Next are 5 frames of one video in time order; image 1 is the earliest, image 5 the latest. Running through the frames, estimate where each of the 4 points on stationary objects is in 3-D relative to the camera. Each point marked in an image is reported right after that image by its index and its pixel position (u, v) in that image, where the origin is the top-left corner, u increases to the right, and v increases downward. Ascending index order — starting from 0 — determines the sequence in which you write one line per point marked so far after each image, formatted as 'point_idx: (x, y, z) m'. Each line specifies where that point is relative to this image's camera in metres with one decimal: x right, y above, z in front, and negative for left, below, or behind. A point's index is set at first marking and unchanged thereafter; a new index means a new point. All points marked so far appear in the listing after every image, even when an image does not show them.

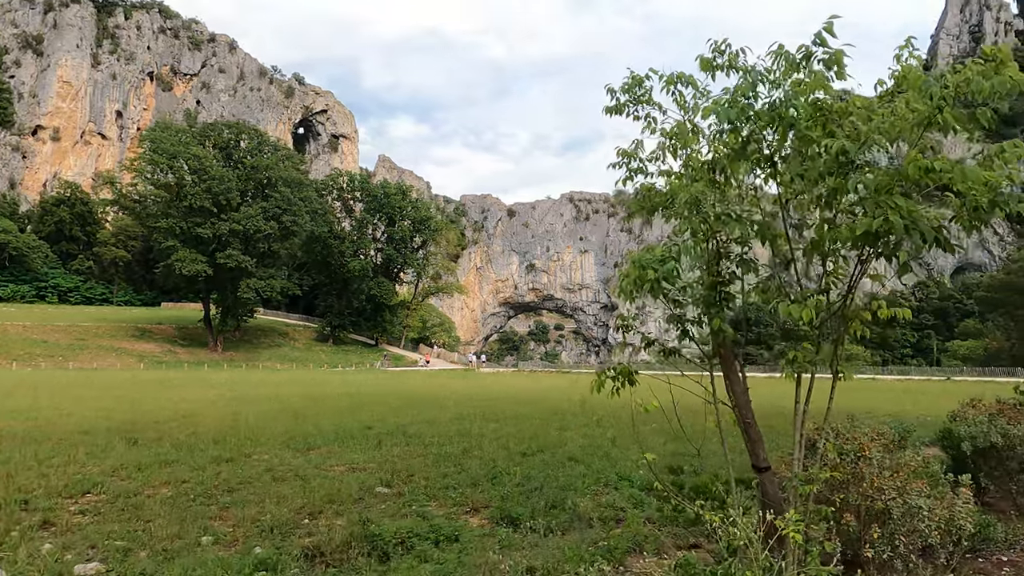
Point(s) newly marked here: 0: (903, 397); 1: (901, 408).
0: (+10.4, -2.9, +16.3) m
1: (+7.7, -2.6, +12.8) m
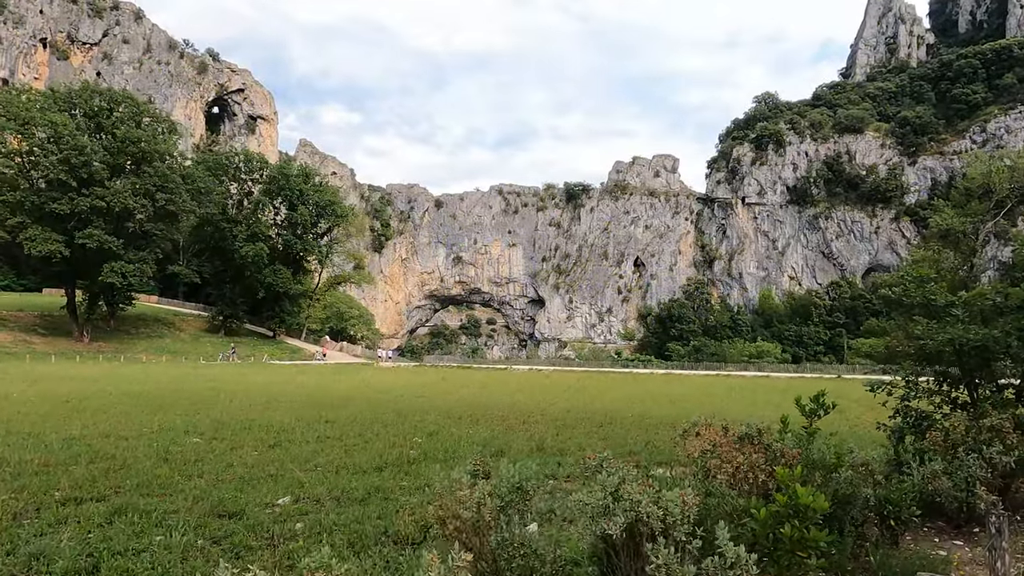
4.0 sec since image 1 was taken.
0: (+6.5, -2.7, +15.2) m
1: (+4.2, -2.3, +11.4) m
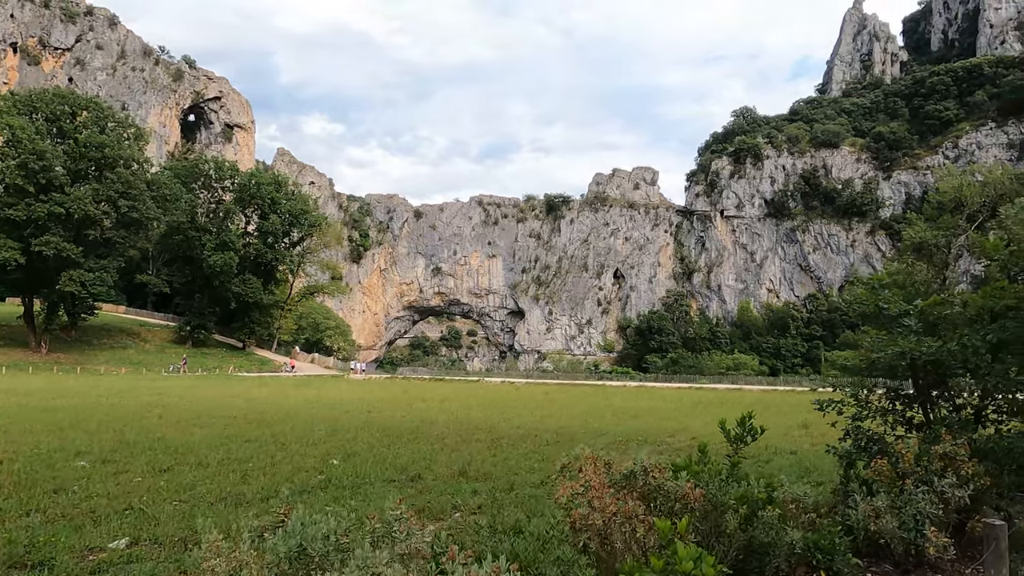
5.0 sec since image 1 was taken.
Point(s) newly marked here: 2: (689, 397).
0: (+5.5, -2.9, +14.8) m
1: (+3.4, -2.5, +10.9) m
2: (+5.3, -3.3, +18.0) m
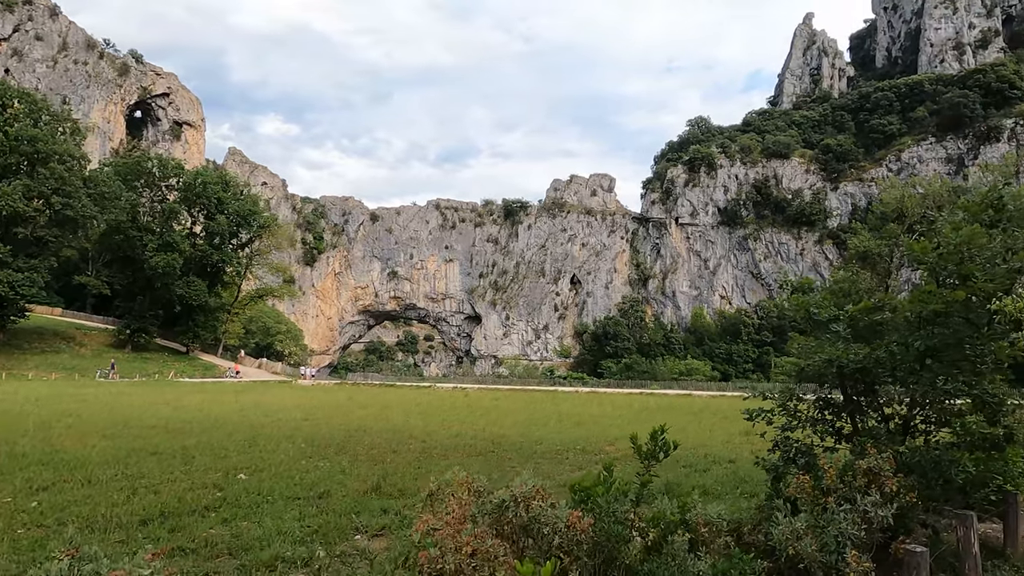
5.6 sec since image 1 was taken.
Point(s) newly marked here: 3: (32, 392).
0: (+4.2, -3.1, +14.7) m
1: (+2.3, -2.6, +10.8) m
2: (+3.7, -3.4, +17.9) m
3: (-15.6, -3.4, +19.4) m
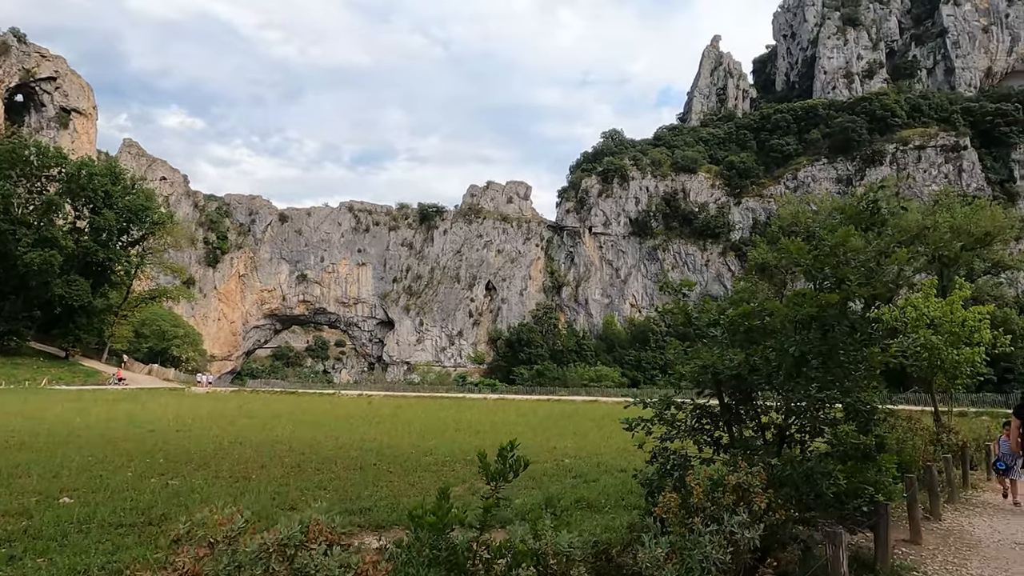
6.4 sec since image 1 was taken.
0: (+1.9, -3.2, +14.7) m
1: (+0.5, -2.7, +10.5) m
2: (+1.0, -3.6, +17.8) m
3: (-18.4, -3.2, +16.7) m
